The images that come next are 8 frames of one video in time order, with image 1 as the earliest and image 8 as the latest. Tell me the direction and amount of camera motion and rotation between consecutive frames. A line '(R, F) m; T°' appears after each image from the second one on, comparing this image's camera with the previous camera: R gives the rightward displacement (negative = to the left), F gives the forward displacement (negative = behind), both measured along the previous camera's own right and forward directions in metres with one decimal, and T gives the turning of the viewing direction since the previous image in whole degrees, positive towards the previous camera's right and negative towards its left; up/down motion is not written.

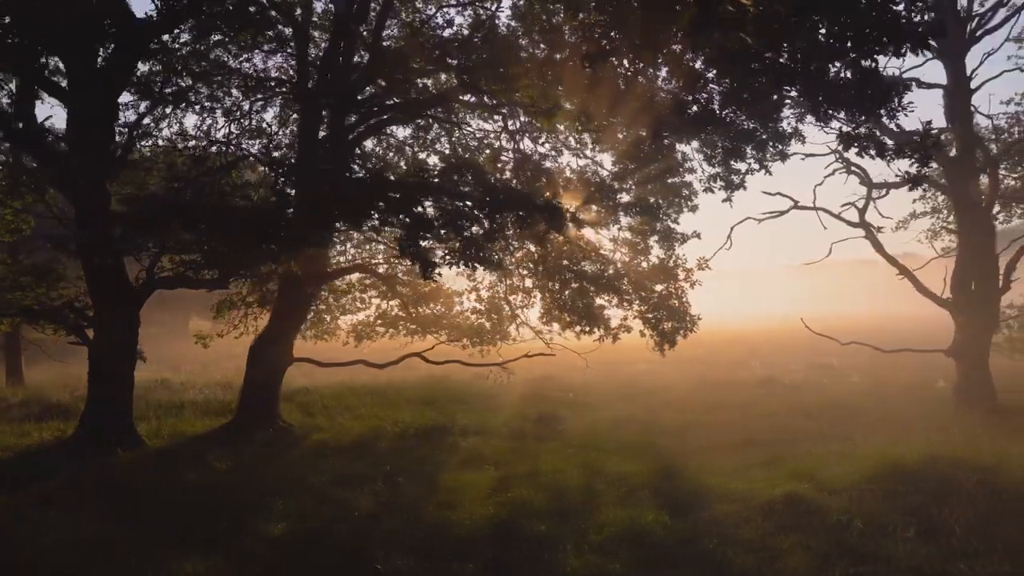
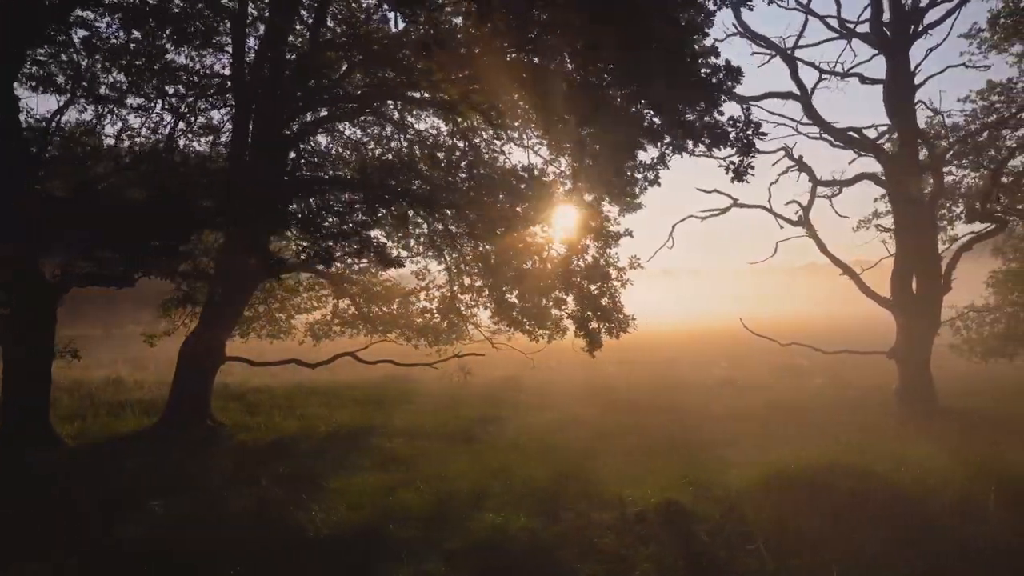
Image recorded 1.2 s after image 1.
(+1.0, +0.2) m; 0°
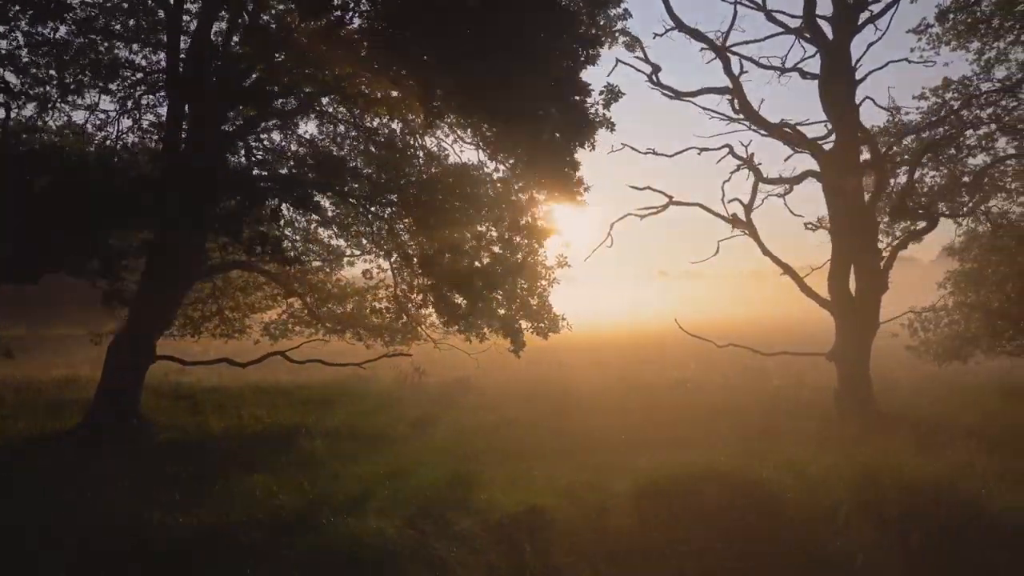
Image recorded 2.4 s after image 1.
(+1.1, +0.2) m; -1°
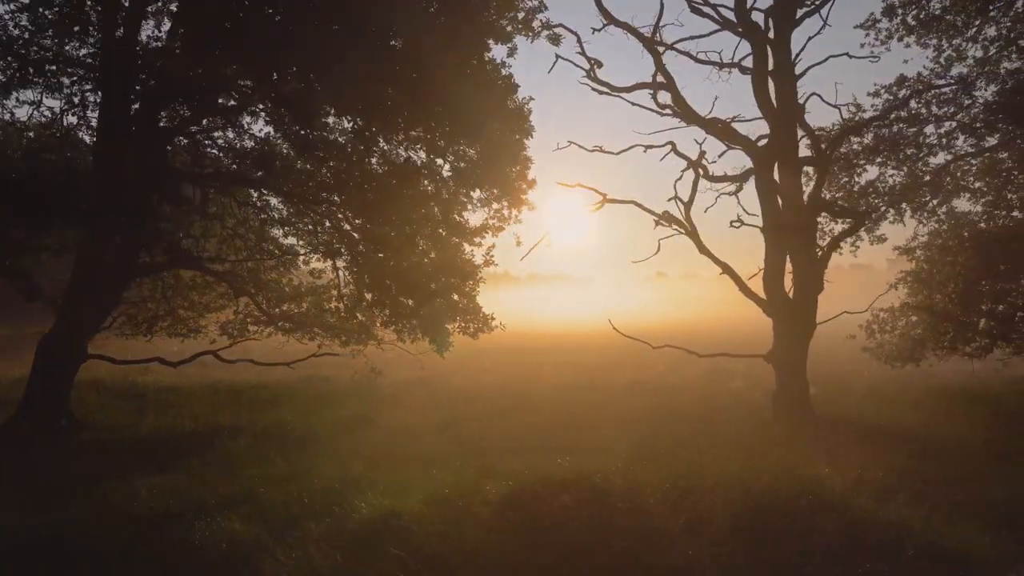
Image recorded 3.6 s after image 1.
(+1.1, +0.2) m; -1°
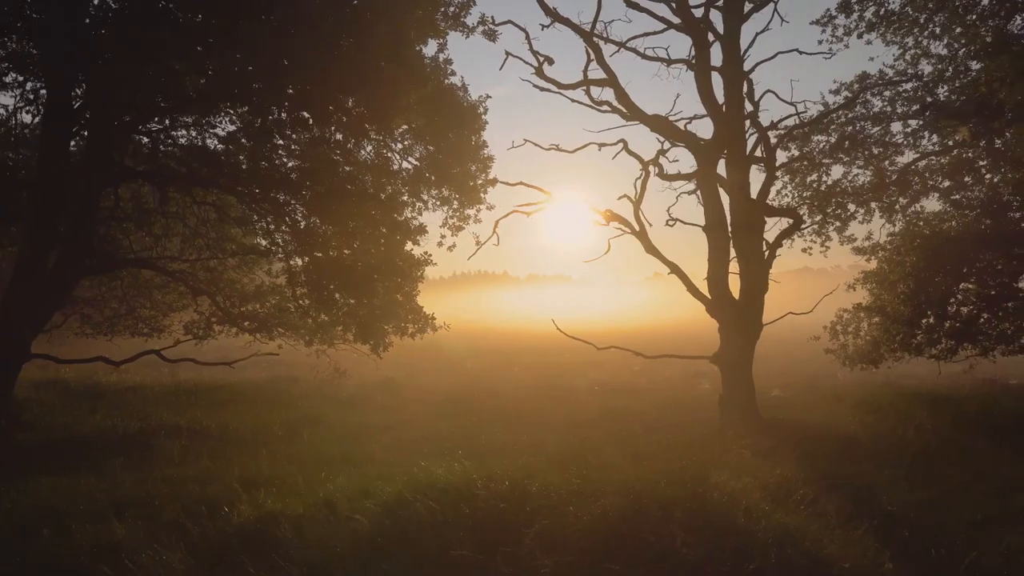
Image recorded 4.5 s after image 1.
(+0.9, +0.1) m; 0°
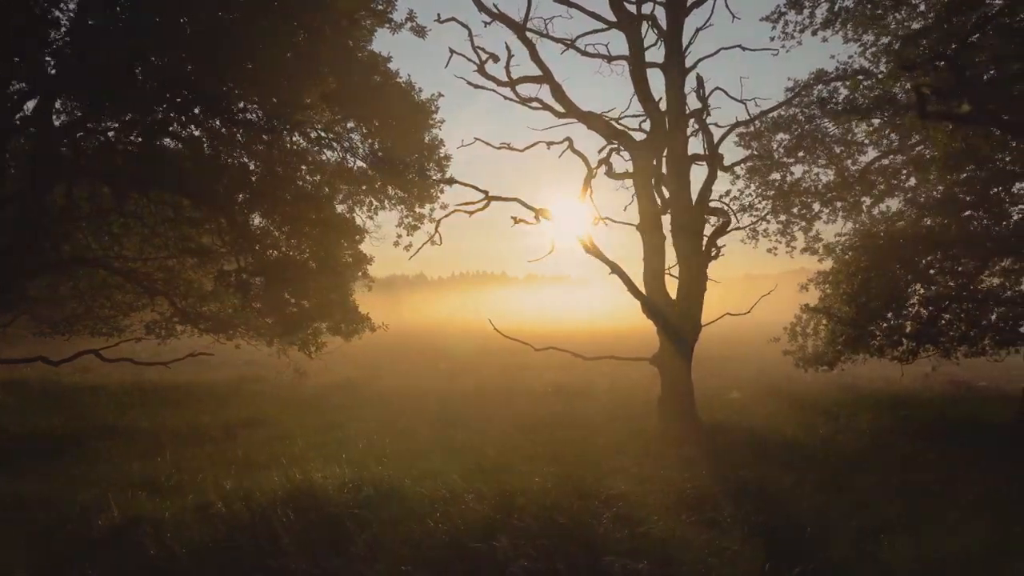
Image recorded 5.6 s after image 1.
(+0.9, +0.1) m; 0°
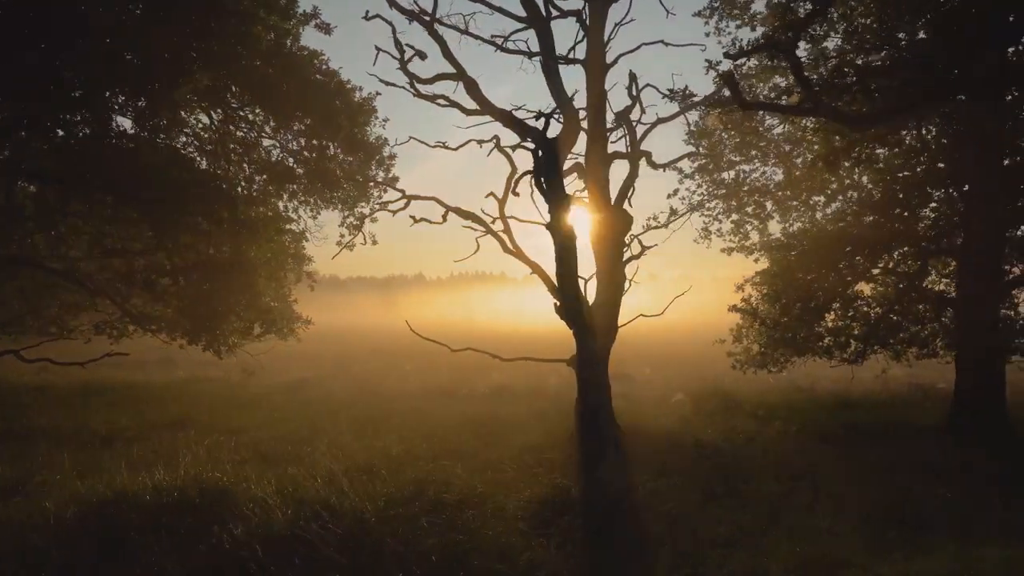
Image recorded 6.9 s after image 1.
(+1.2, +0.2) m; -1°
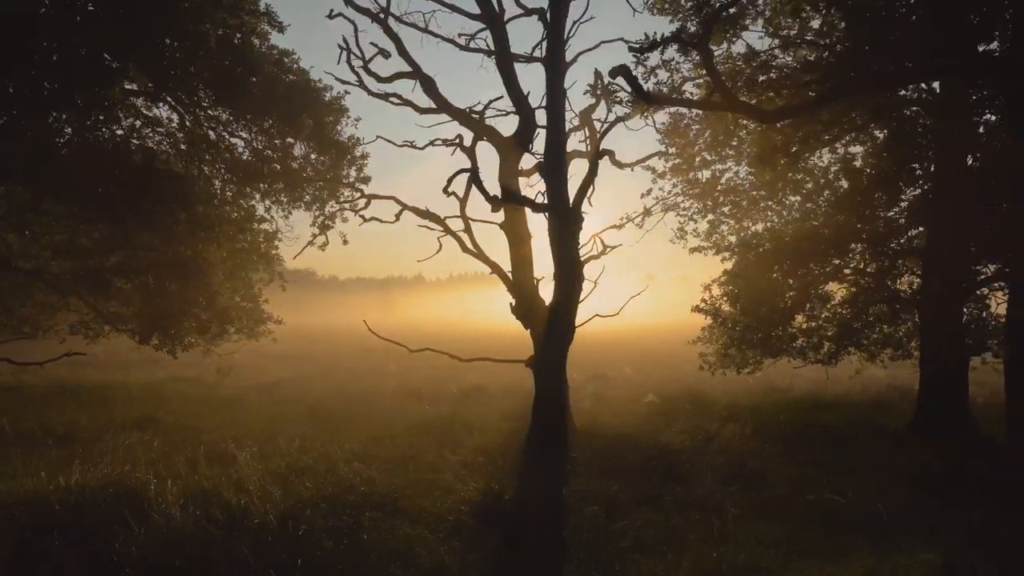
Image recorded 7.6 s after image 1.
(+0.6, +0.1) m; 0°
